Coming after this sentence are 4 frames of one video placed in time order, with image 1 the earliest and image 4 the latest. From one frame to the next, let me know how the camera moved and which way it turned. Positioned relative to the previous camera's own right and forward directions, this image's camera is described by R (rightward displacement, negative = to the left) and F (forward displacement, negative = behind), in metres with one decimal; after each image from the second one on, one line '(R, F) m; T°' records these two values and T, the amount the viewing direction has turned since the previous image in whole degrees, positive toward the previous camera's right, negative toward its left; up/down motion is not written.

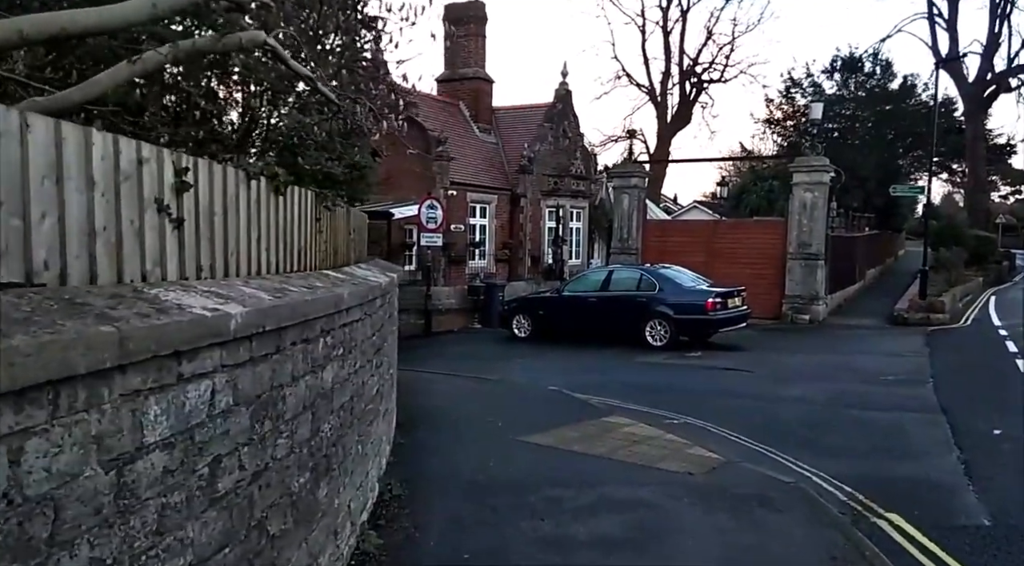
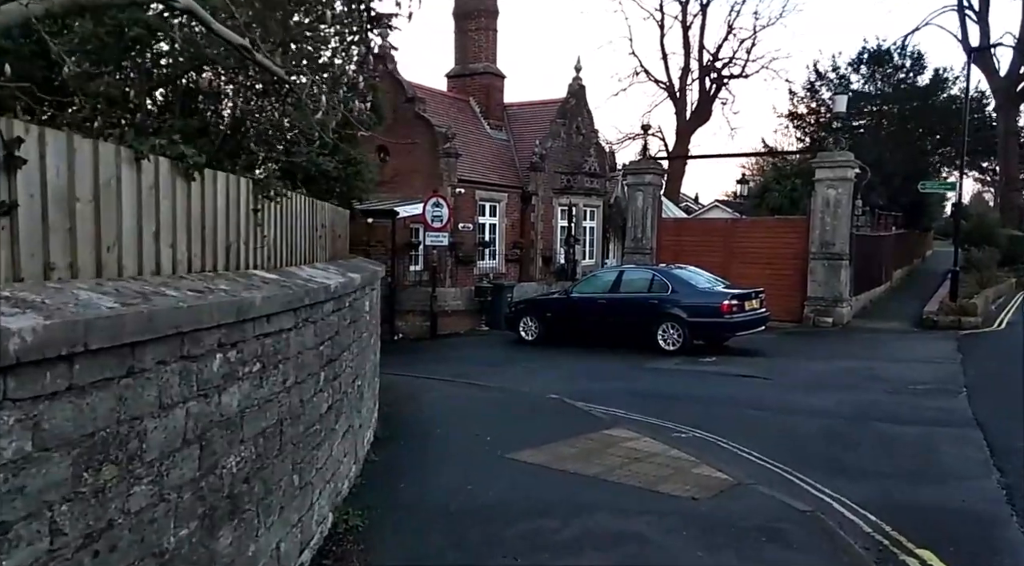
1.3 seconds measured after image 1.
(+0.3, +0.7) m; -2°
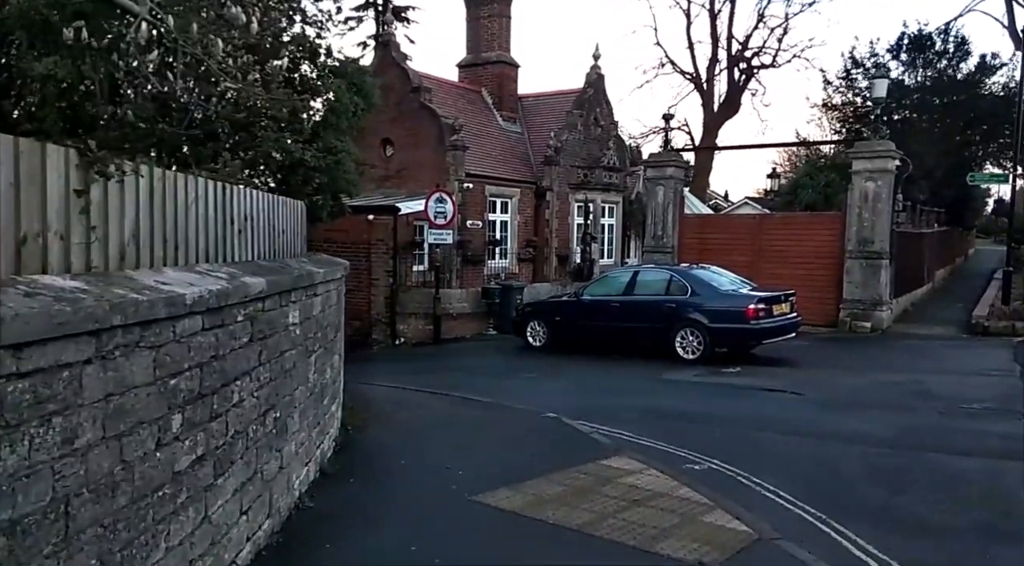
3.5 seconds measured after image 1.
(+0.4, +1.3) m; -2°
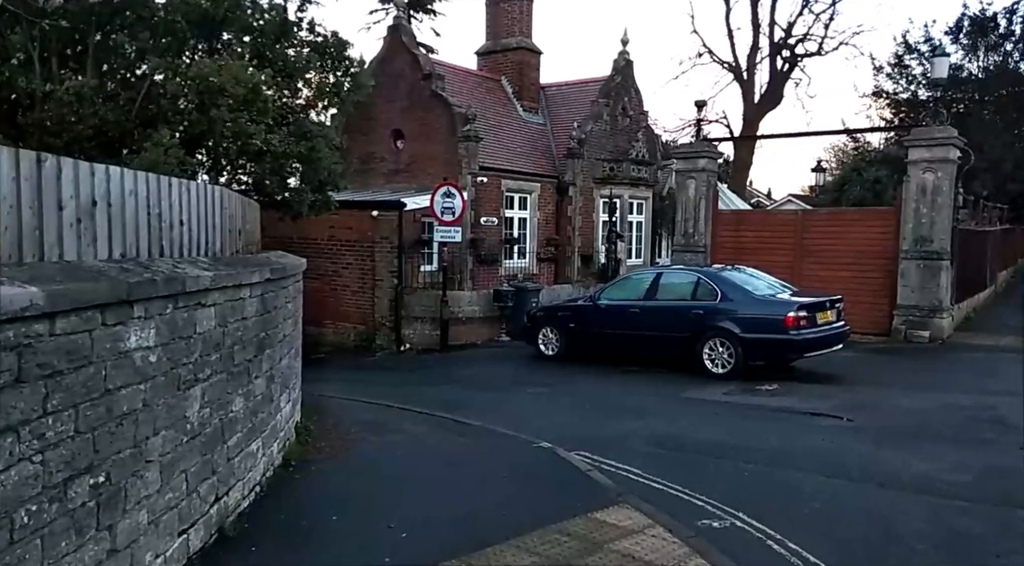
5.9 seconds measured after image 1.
(+0.5, +1.5) m; -3°
